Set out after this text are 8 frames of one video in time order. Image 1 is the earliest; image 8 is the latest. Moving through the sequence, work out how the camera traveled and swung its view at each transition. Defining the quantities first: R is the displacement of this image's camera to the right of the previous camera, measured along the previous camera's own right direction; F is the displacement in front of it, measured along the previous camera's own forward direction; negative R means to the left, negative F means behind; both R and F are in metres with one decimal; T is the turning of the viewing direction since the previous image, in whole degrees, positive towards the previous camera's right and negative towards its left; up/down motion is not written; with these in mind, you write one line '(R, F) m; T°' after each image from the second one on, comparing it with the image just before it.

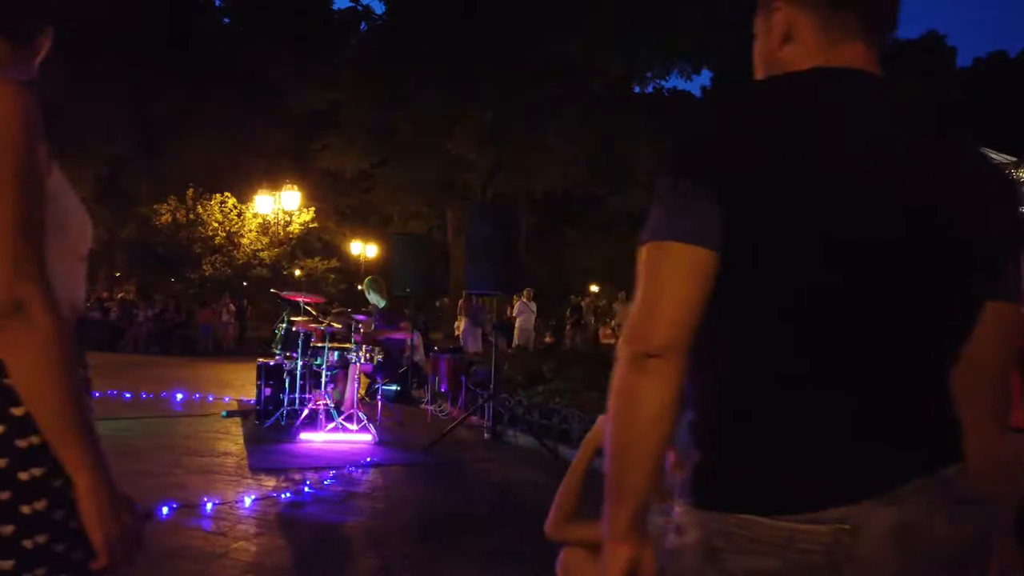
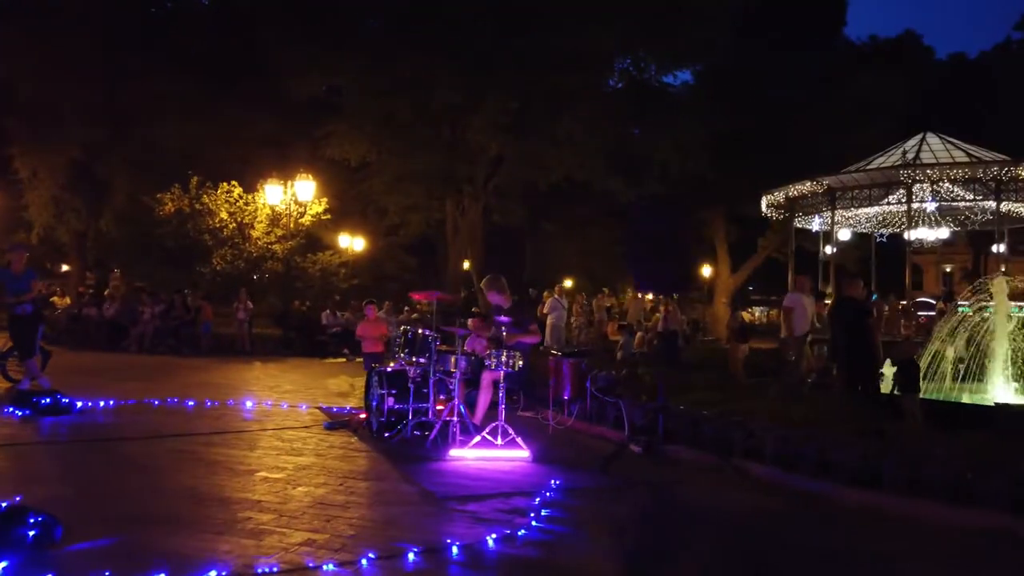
(-2.3, +1.0) m; +3°
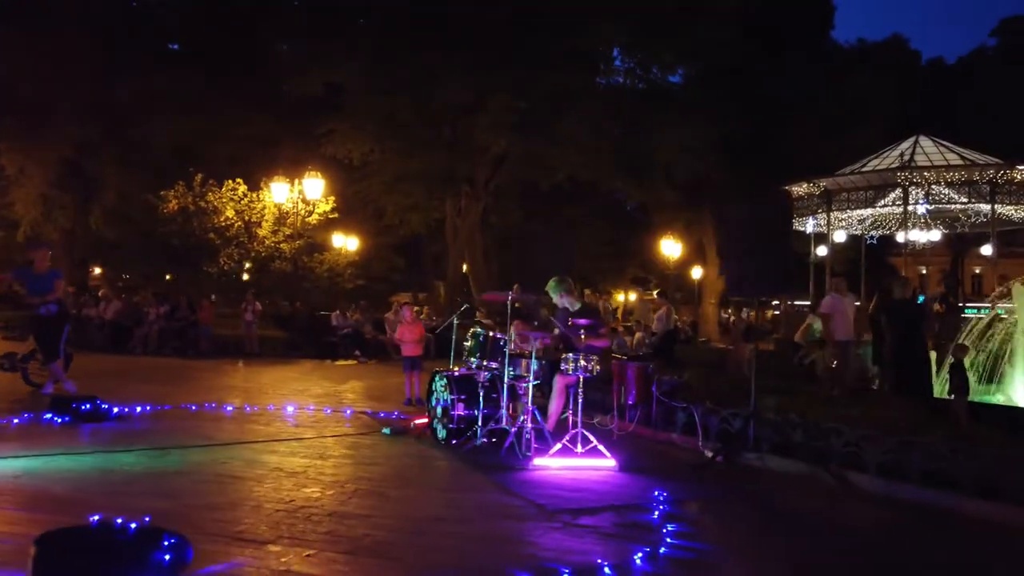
(-1.1, +0.4) m; +2°
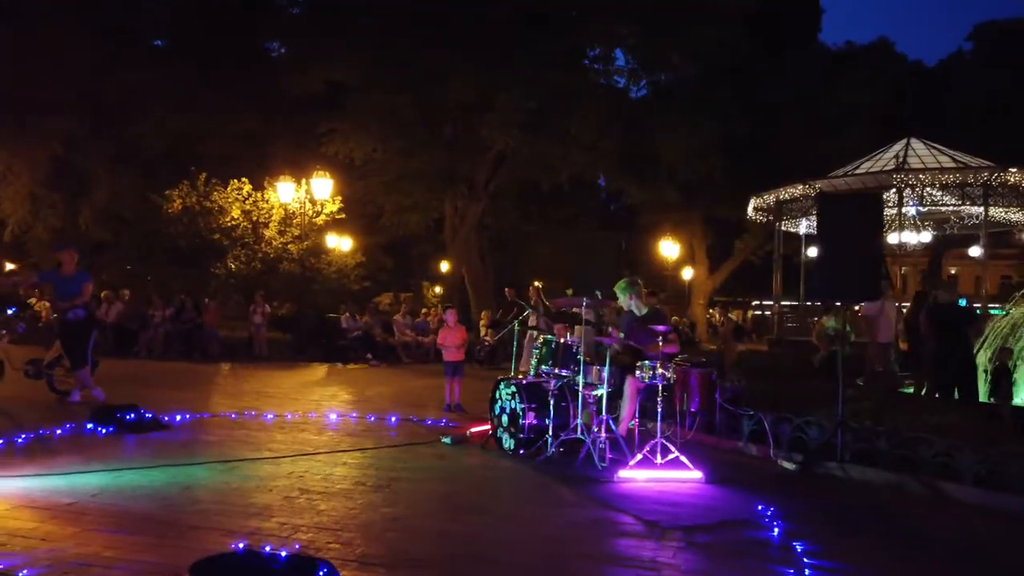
(-1.1, +0.3) m; +2°
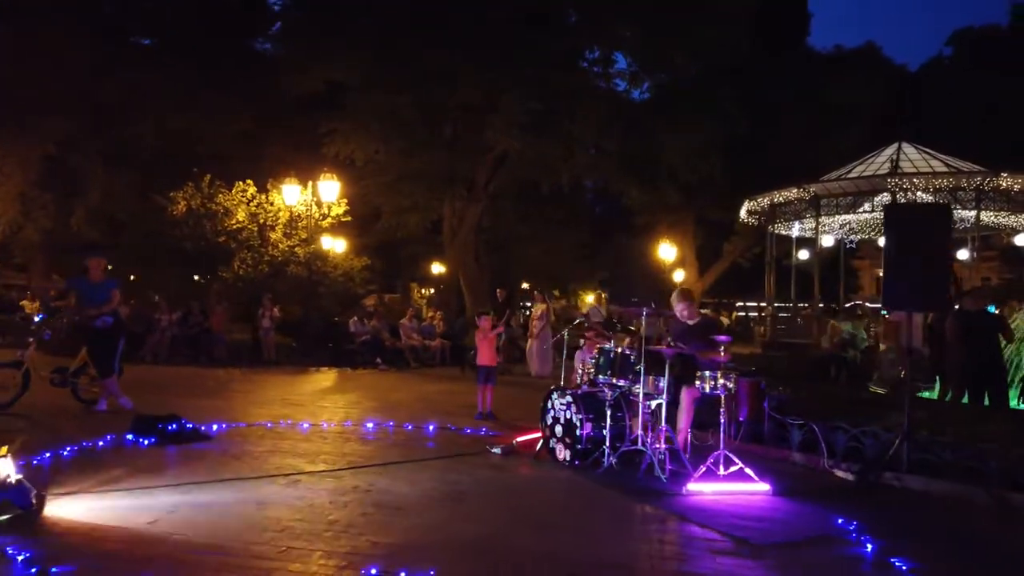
(-0.9, +0.1) m; +1°
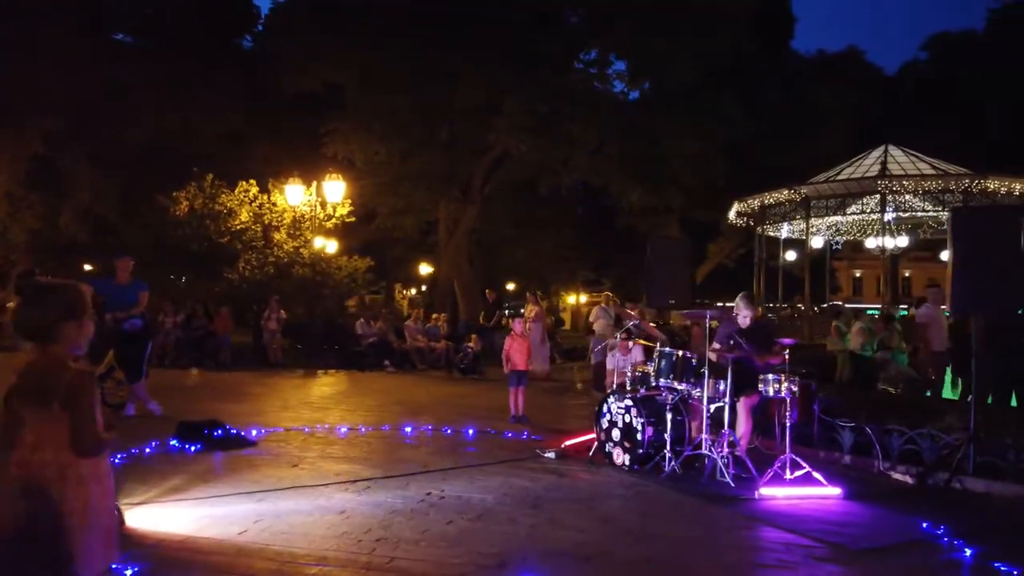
(-0.9, +0.1) m; +2°
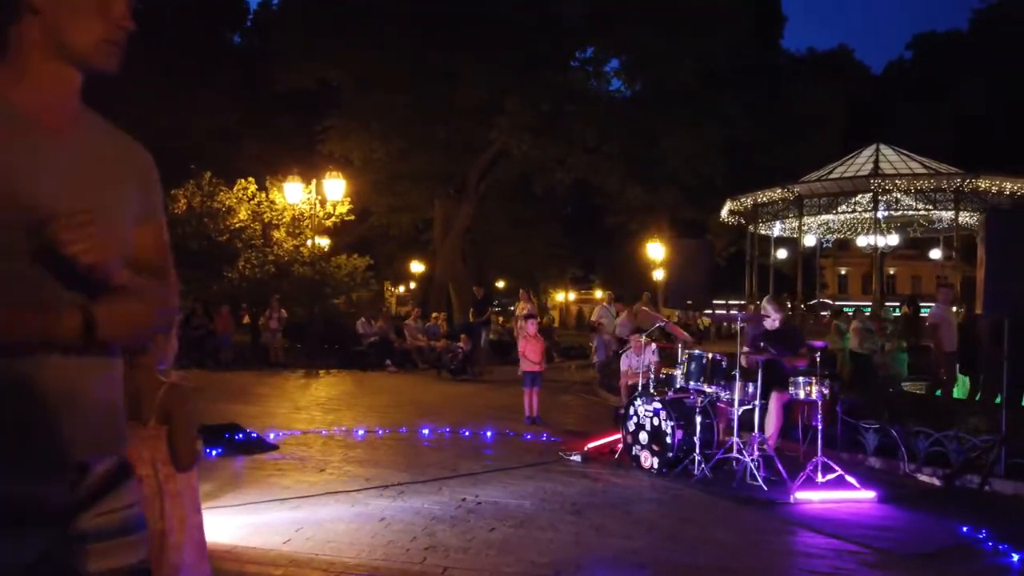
(-0.5, +0.1) m; +1°
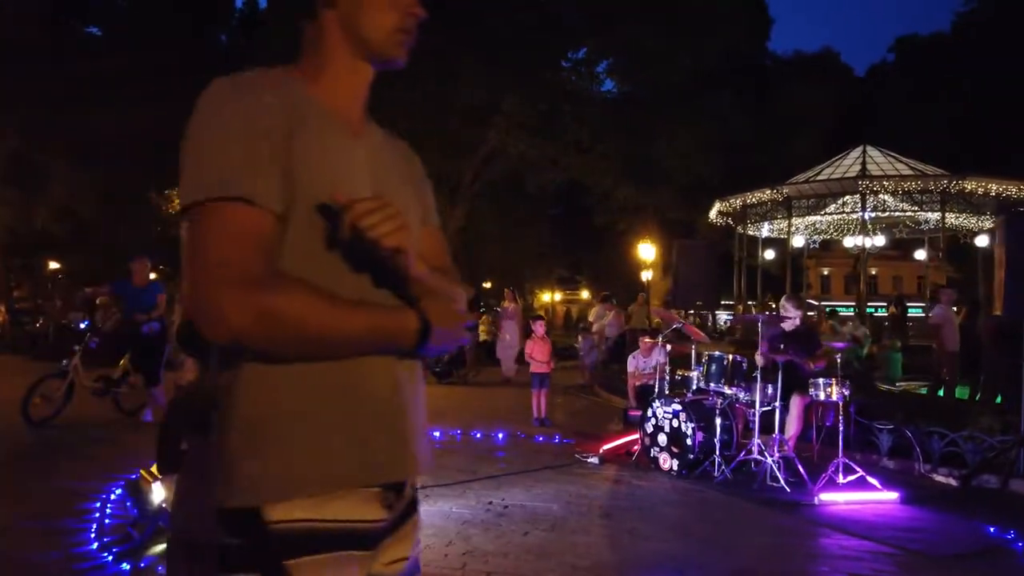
(-0.4, 0.0) m; +1°
